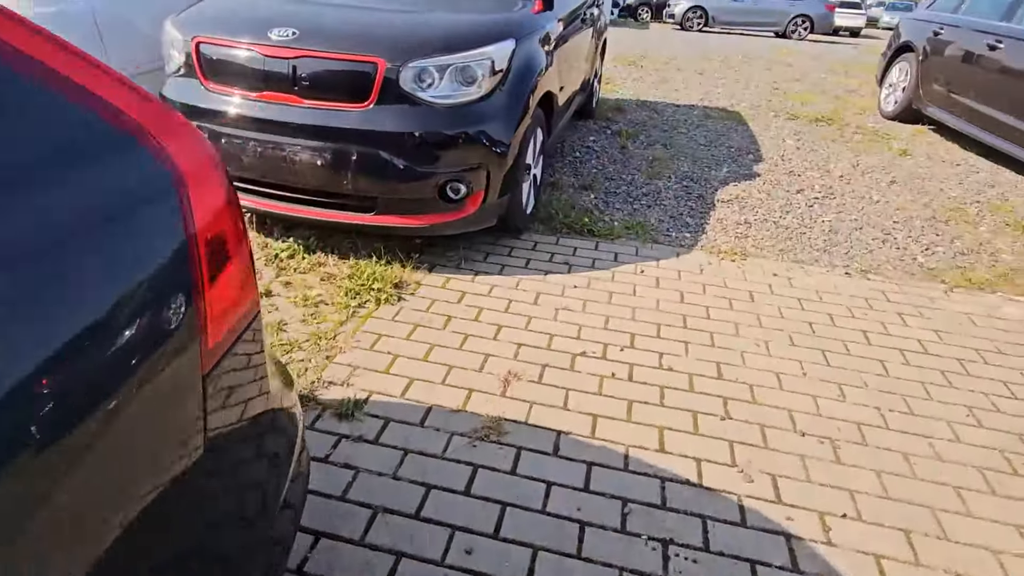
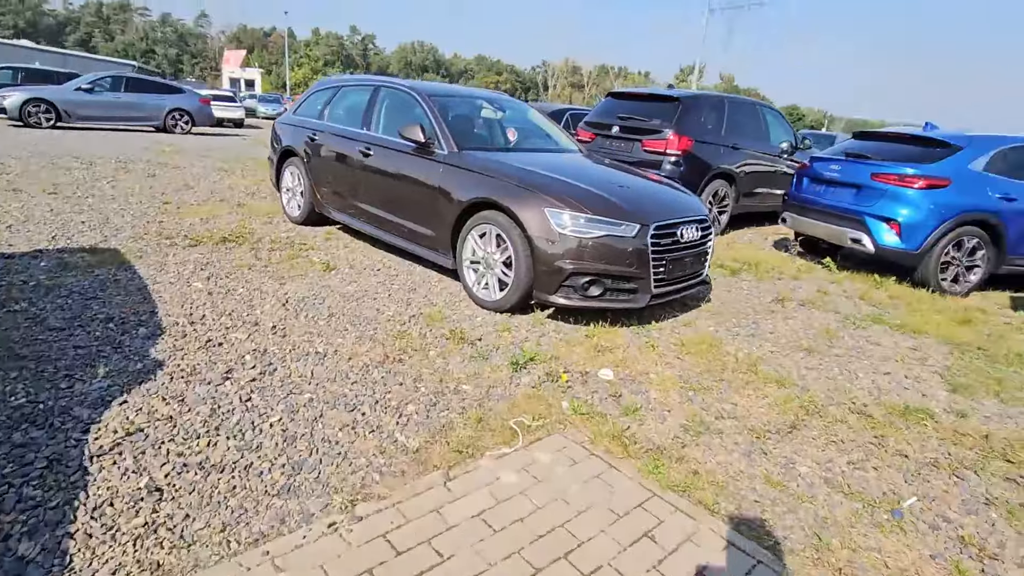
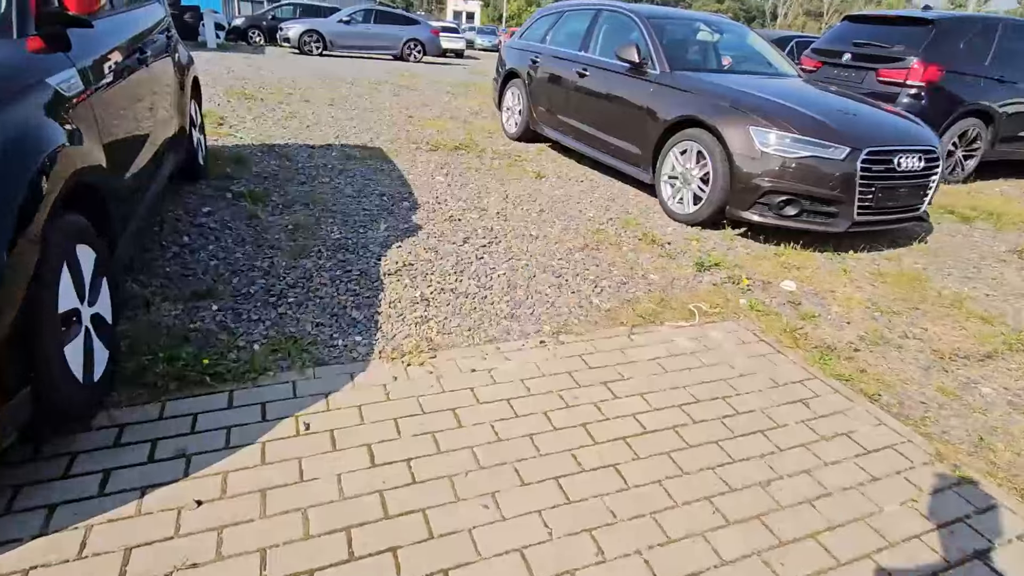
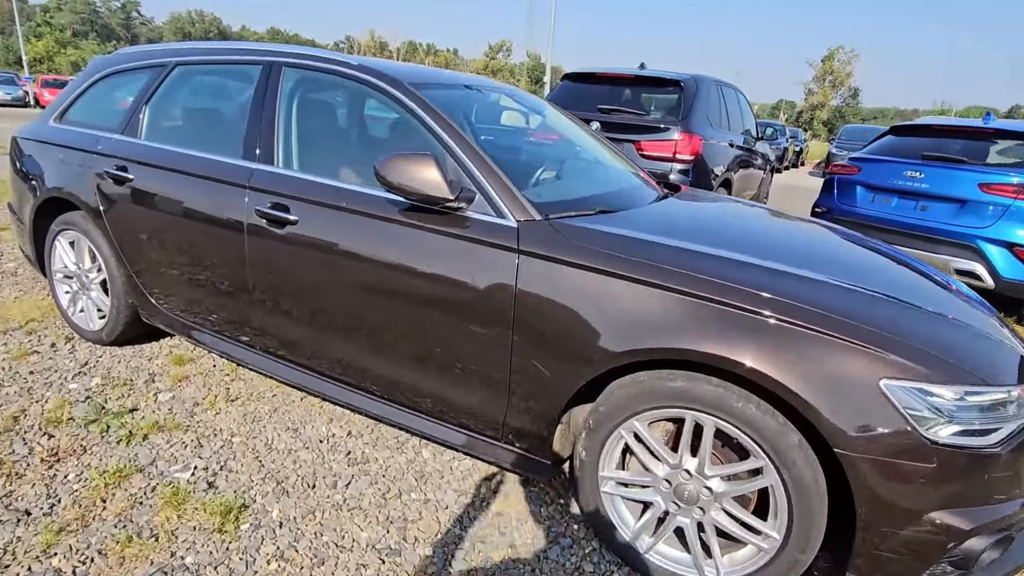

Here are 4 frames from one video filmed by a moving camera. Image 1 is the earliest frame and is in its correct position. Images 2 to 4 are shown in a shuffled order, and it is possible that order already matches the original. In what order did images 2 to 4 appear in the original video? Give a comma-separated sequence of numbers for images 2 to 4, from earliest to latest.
3, 2, 4
